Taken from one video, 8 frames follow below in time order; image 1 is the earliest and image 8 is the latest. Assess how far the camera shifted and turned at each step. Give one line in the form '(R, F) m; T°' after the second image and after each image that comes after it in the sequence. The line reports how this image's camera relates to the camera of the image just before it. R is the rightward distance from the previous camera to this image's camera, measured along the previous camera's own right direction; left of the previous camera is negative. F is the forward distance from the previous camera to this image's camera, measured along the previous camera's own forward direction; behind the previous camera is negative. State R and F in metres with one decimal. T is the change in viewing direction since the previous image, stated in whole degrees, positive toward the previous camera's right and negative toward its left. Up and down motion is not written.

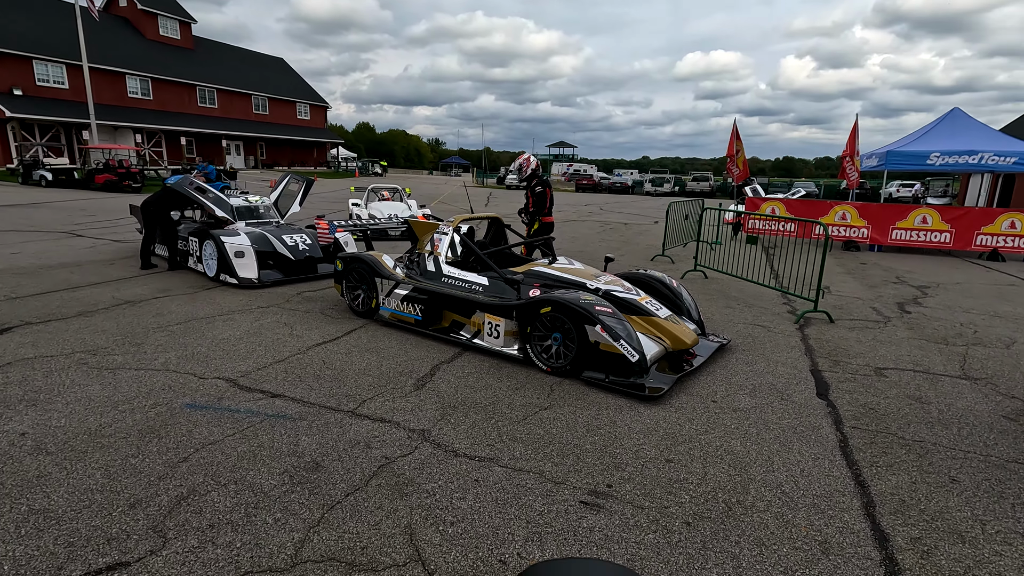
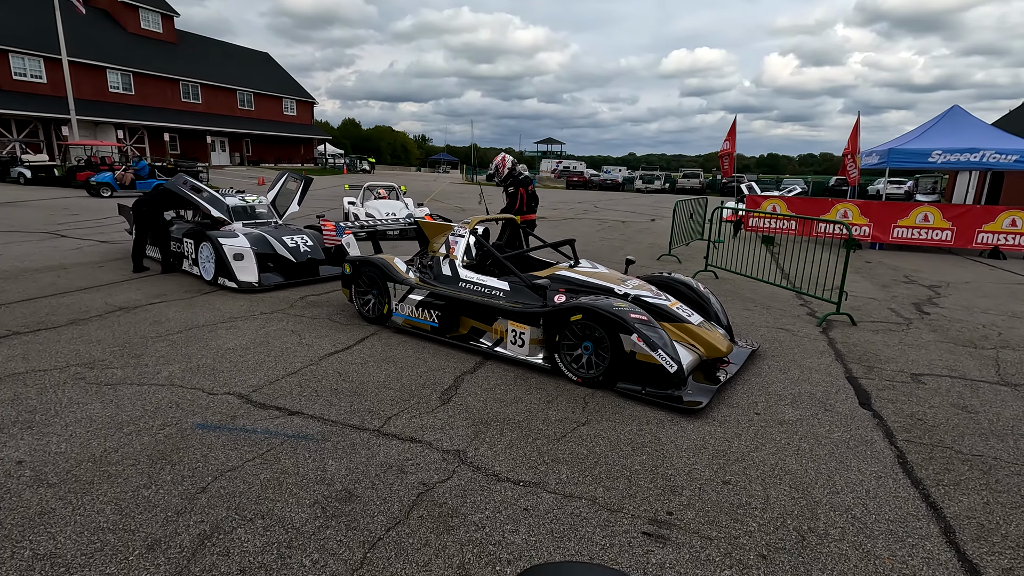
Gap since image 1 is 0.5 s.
(-0.3, +0.2) m; +1°
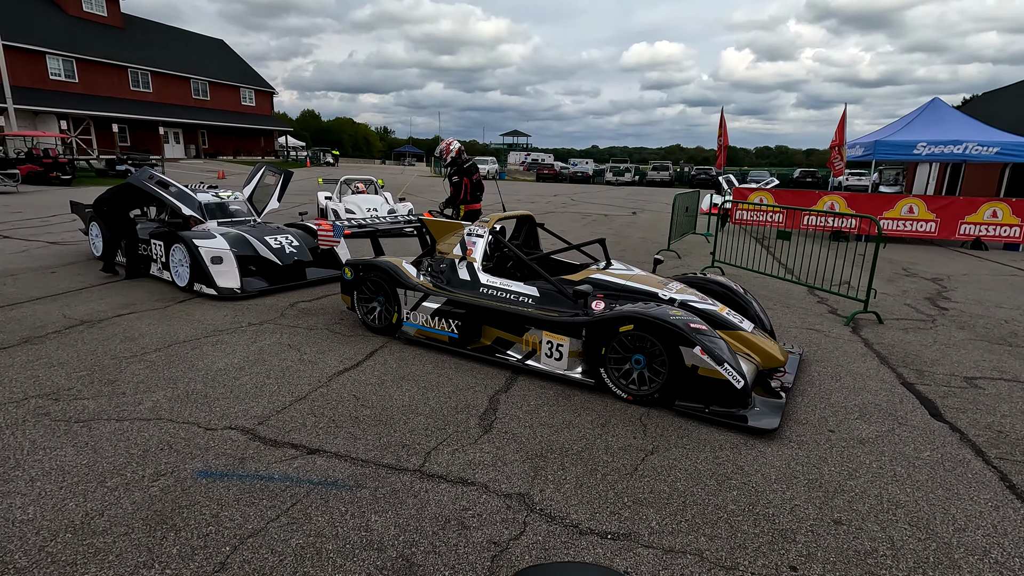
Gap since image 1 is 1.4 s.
(-0.5, +0.5) m; +4°
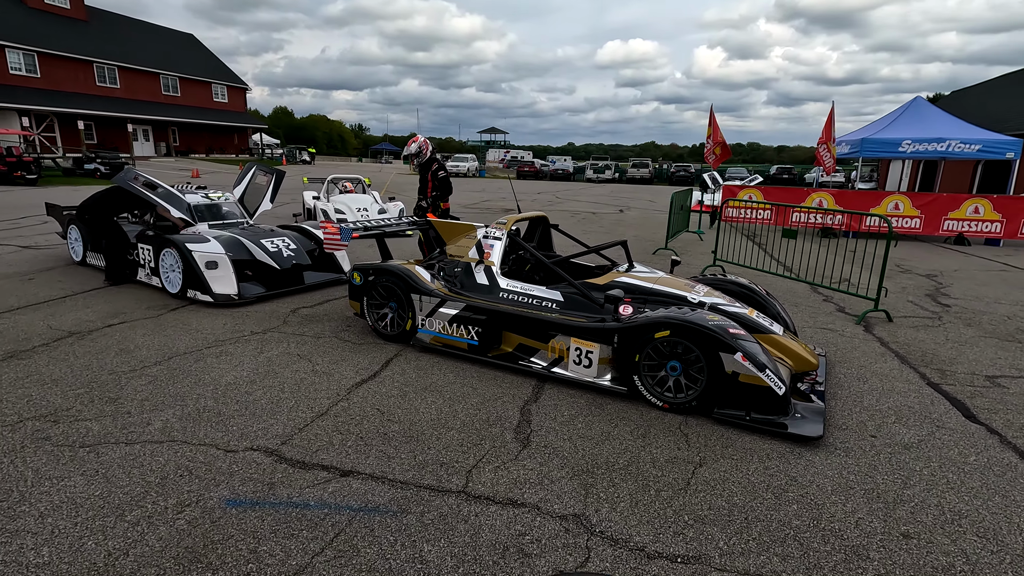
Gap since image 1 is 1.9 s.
(-0.4, +0.2) m; +2°
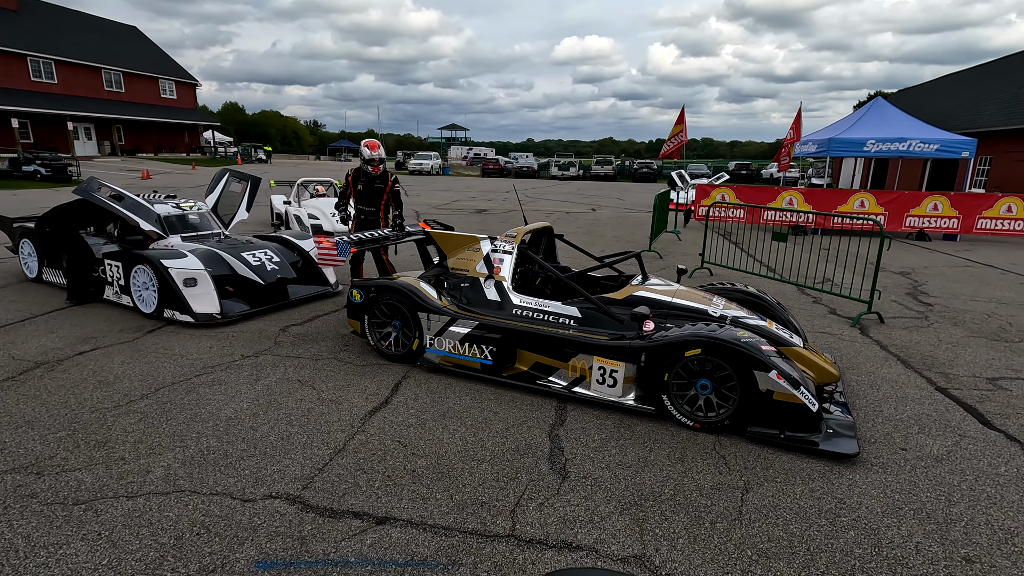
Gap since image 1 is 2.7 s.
(-0.4, +0.2) m; +4°
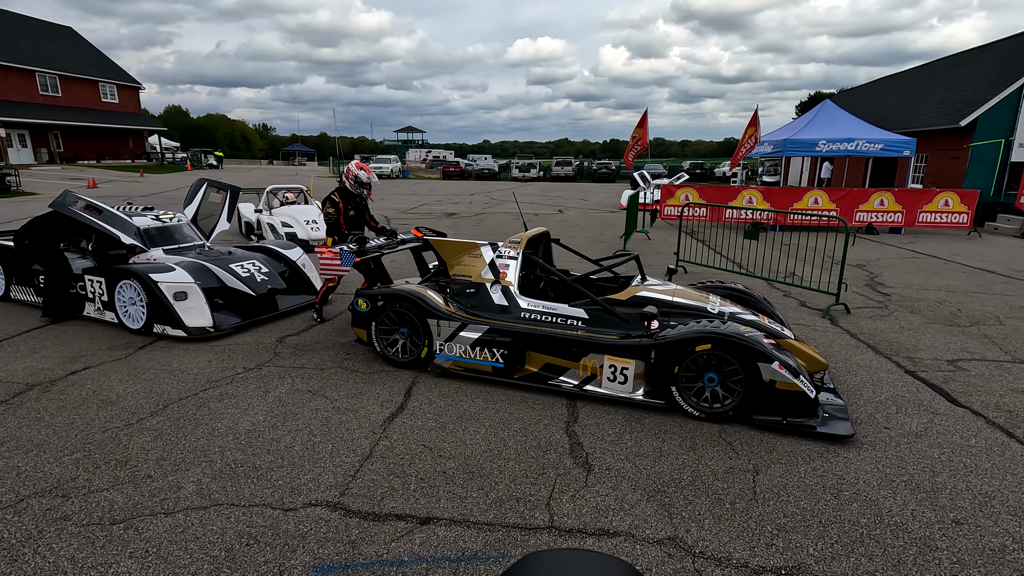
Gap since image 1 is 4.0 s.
(-0.4, -0.1) m; +4°
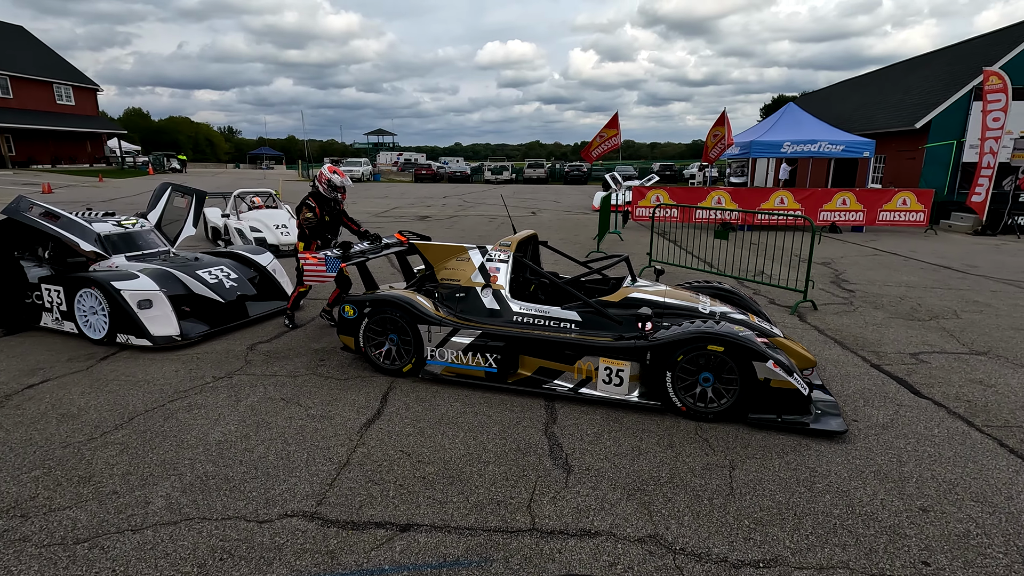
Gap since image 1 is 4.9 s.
(0.0, 0.0) m; +3°
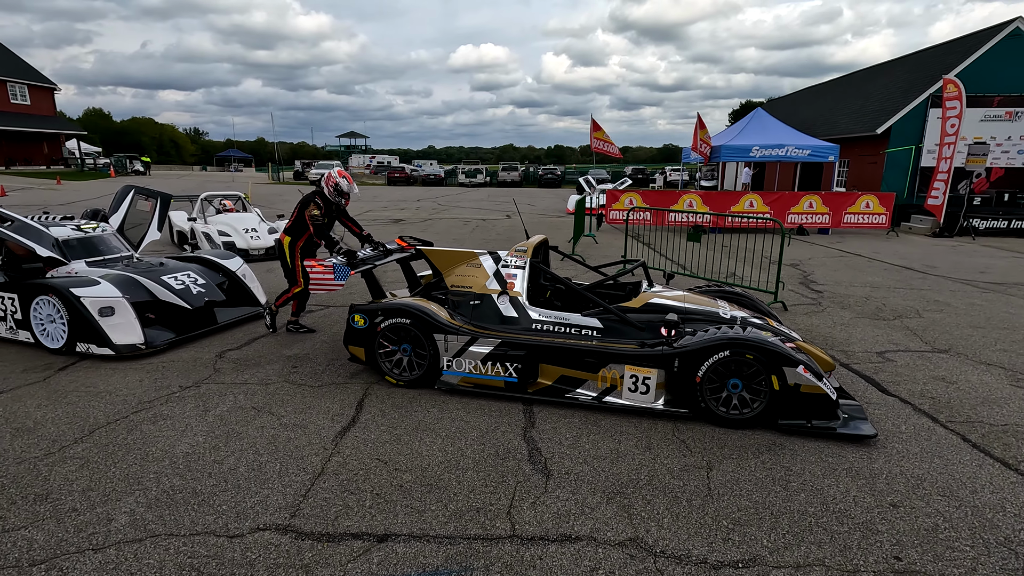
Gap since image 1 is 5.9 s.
(0.0, 0.0) m; +3°
